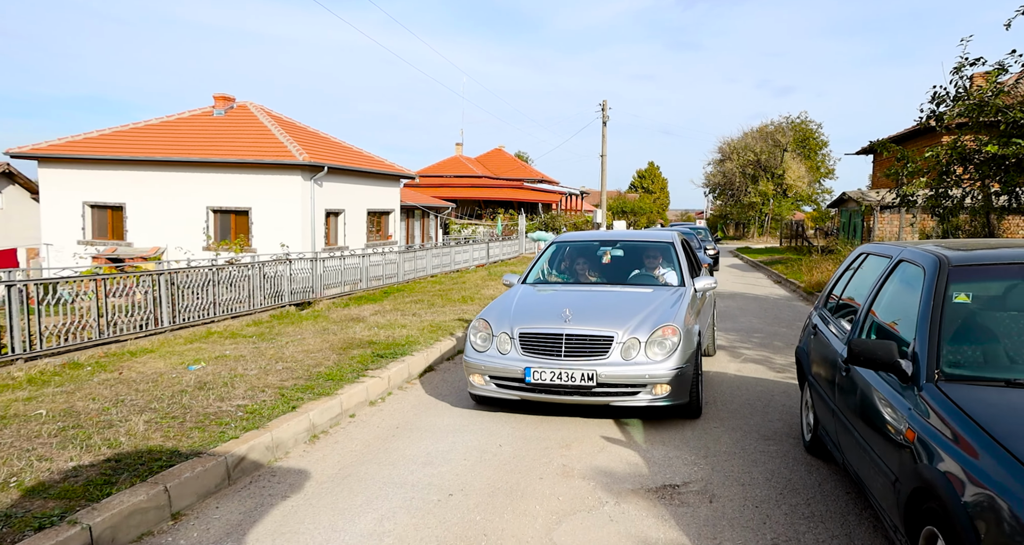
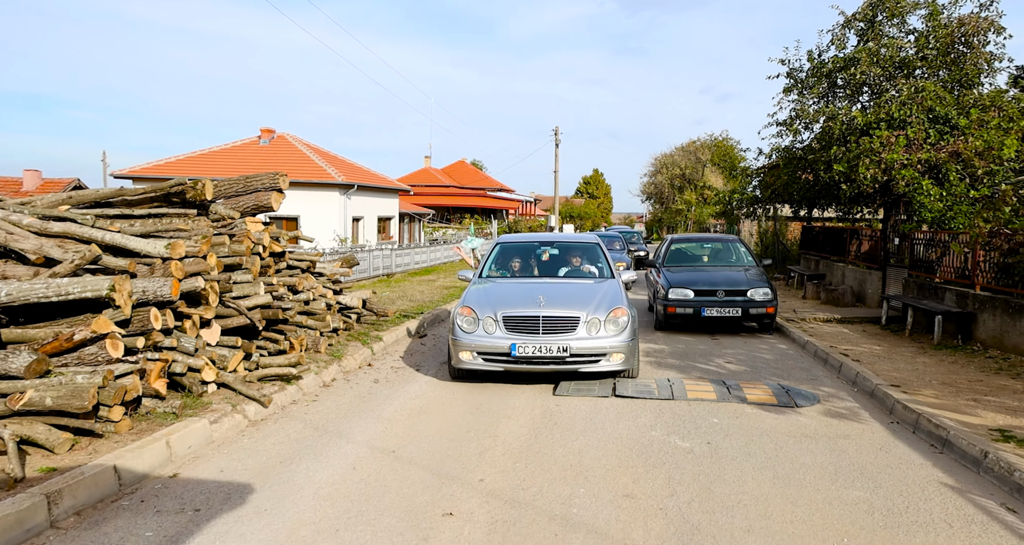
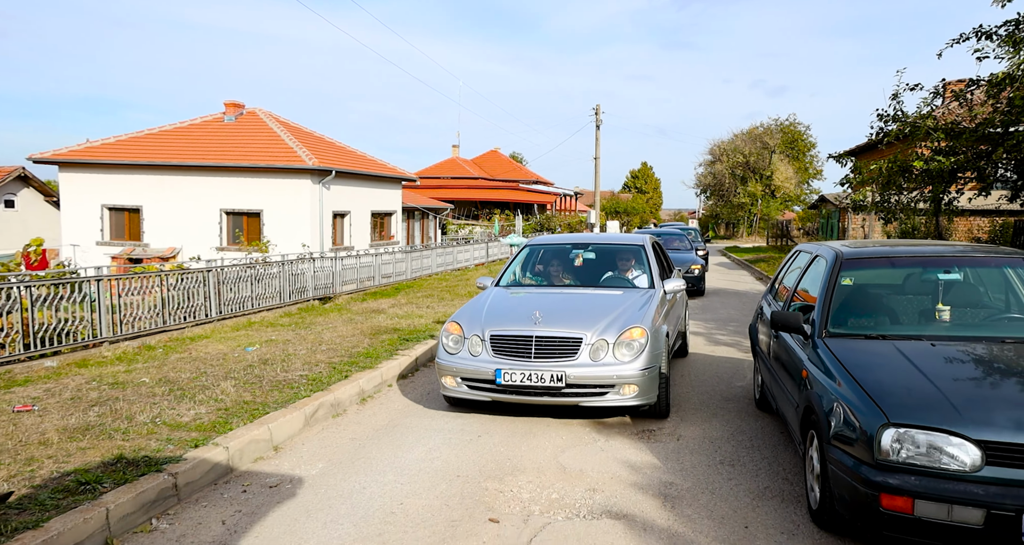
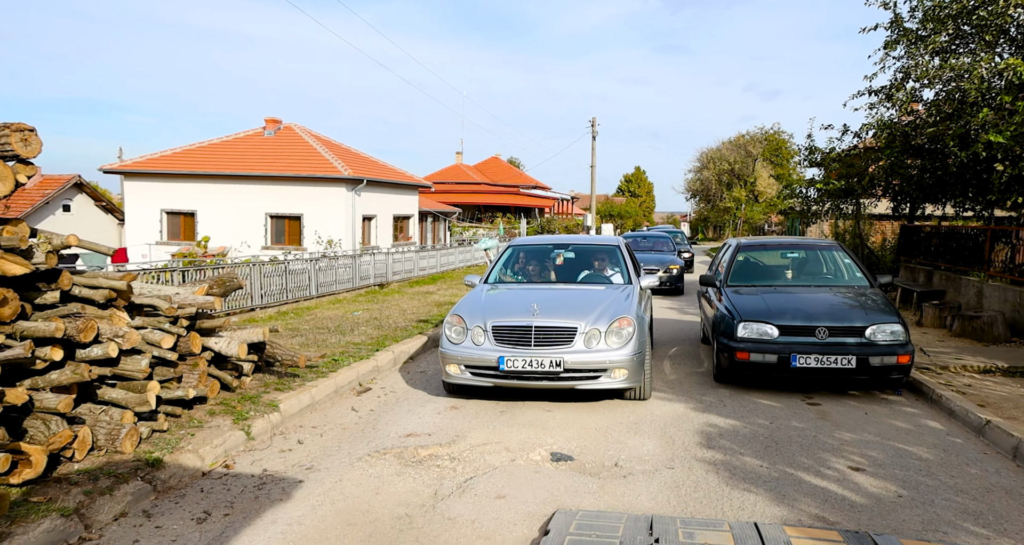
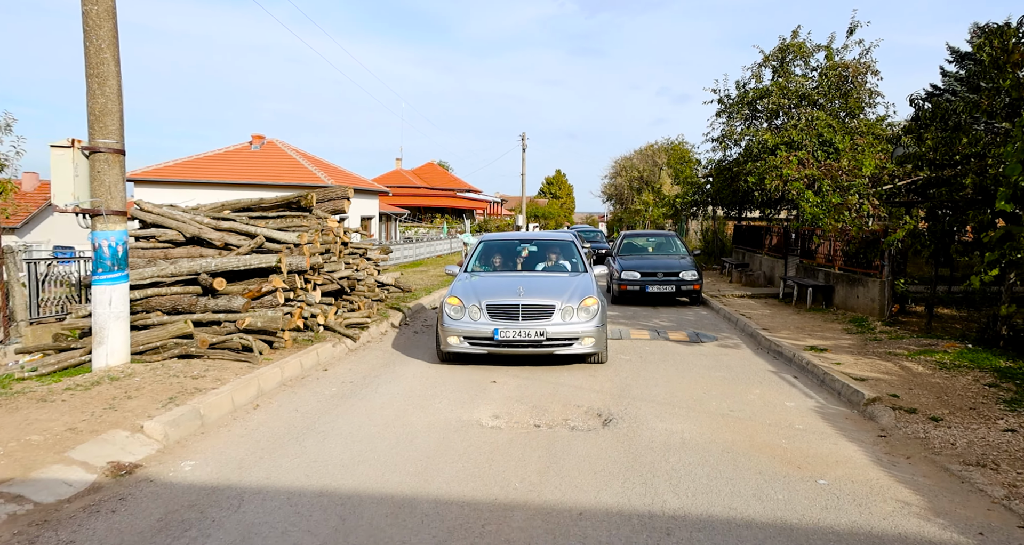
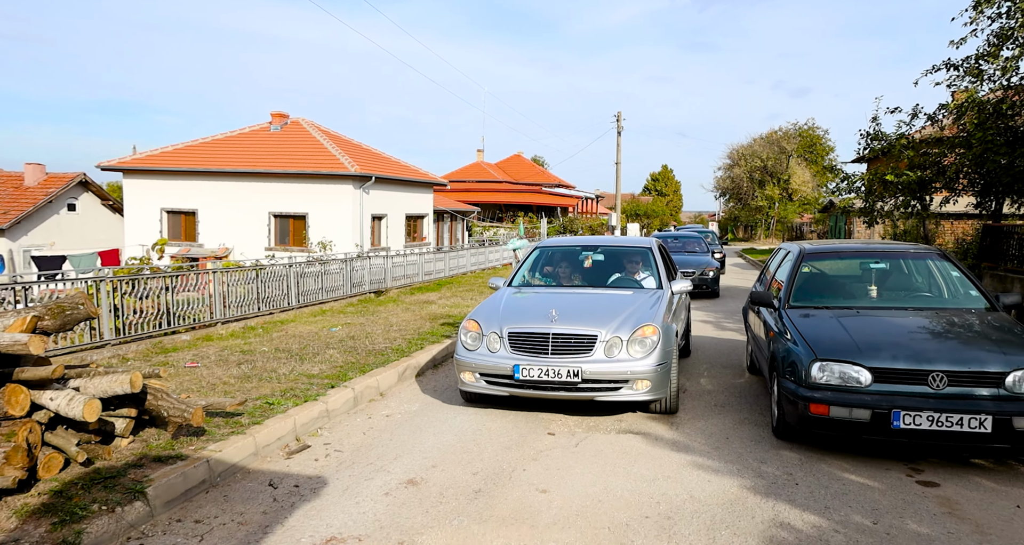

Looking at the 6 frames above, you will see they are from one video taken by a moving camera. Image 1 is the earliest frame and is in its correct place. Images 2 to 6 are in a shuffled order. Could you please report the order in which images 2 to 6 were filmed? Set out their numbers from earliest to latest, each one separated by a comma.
3, 6, 4, 2, 5
